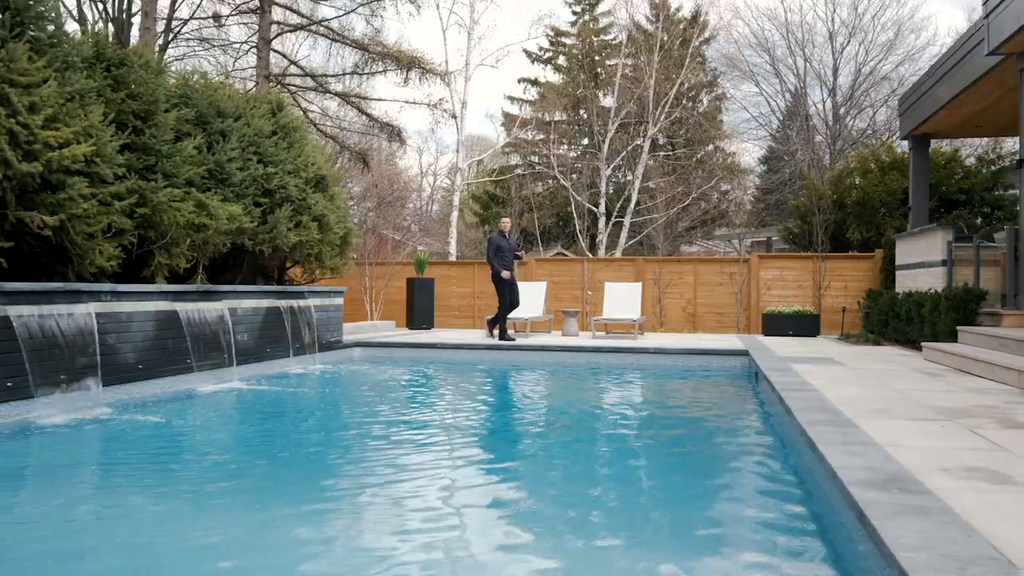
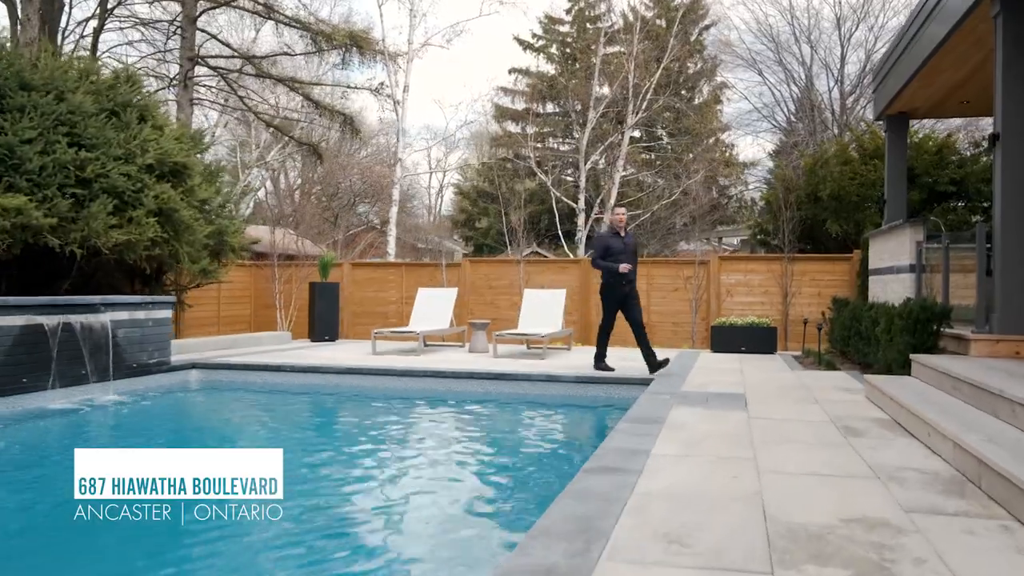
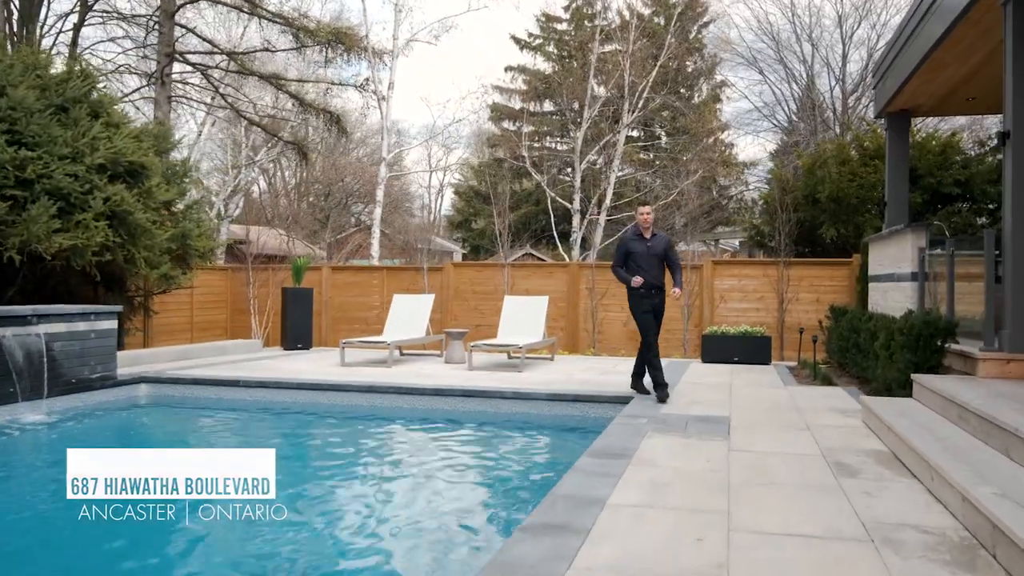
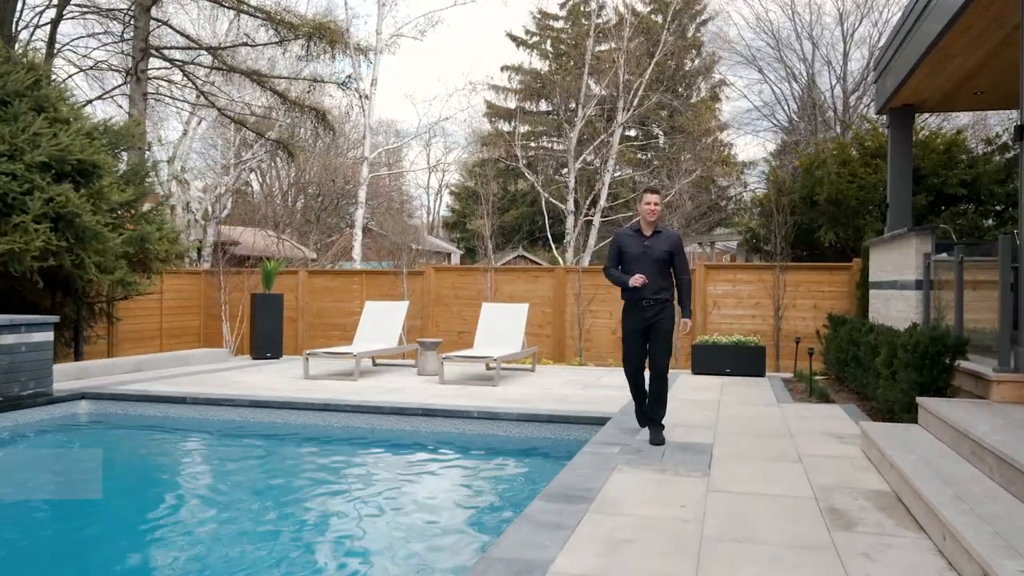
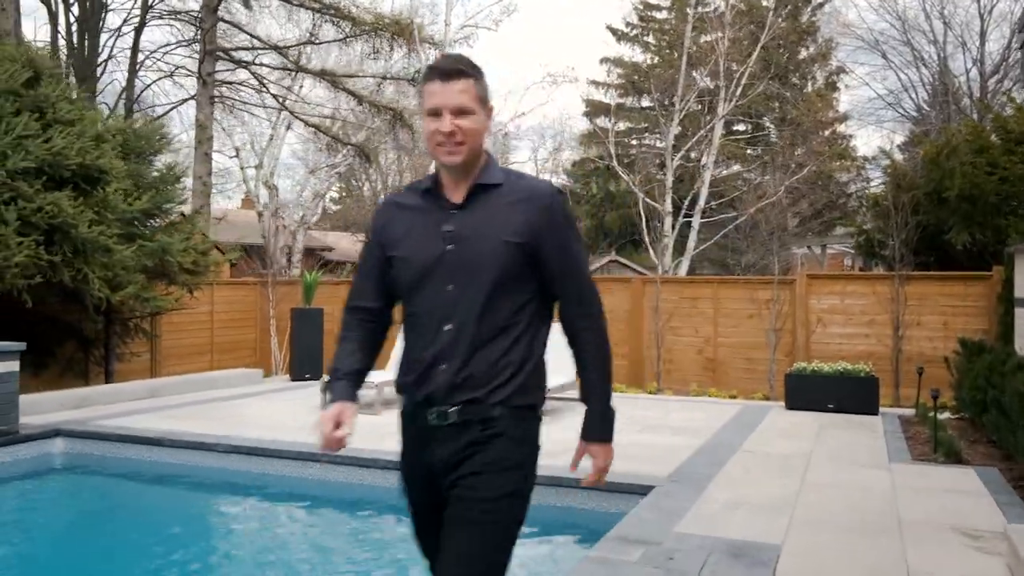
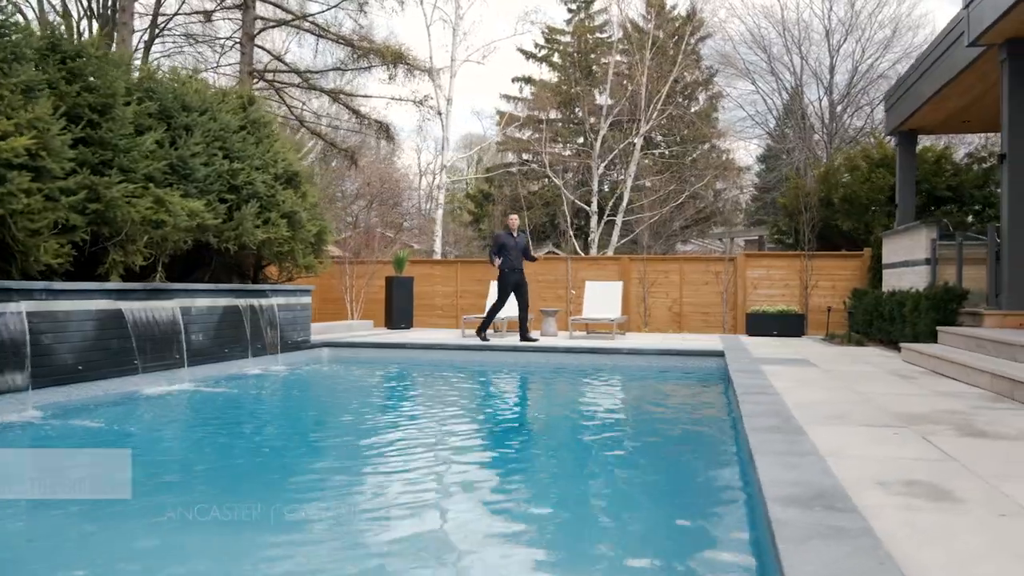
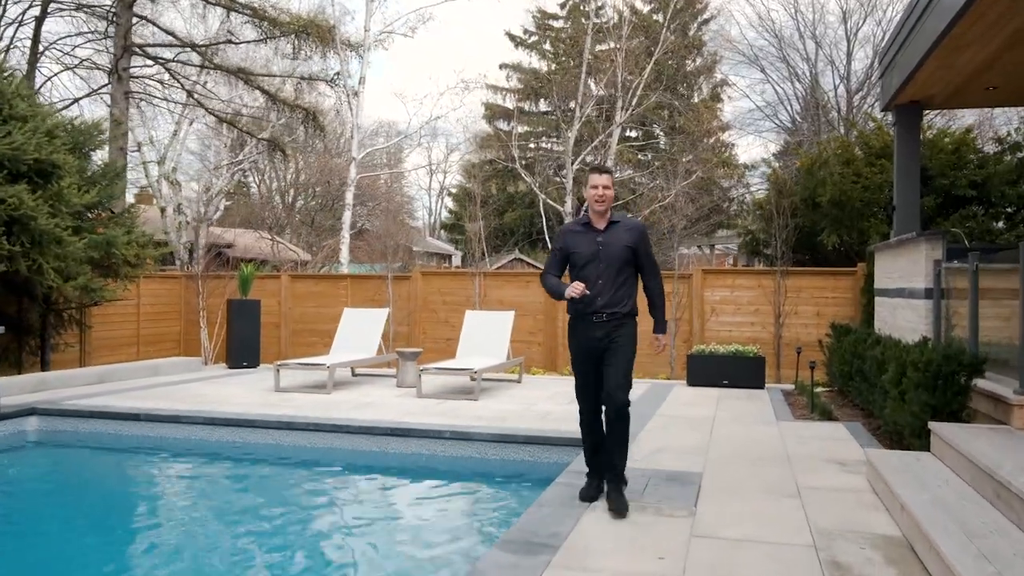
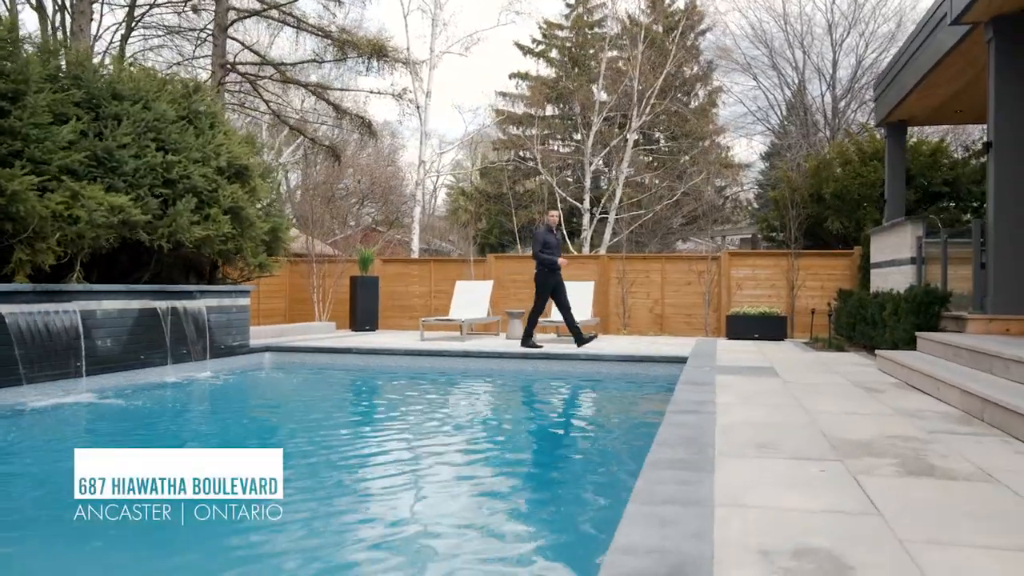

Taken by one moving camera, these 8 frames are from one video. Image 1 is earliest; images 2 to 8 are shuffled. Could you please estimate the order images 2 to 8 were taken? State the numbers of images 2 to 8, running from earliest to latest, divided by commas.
6, 8, 2, 3, 4, 7, 5
